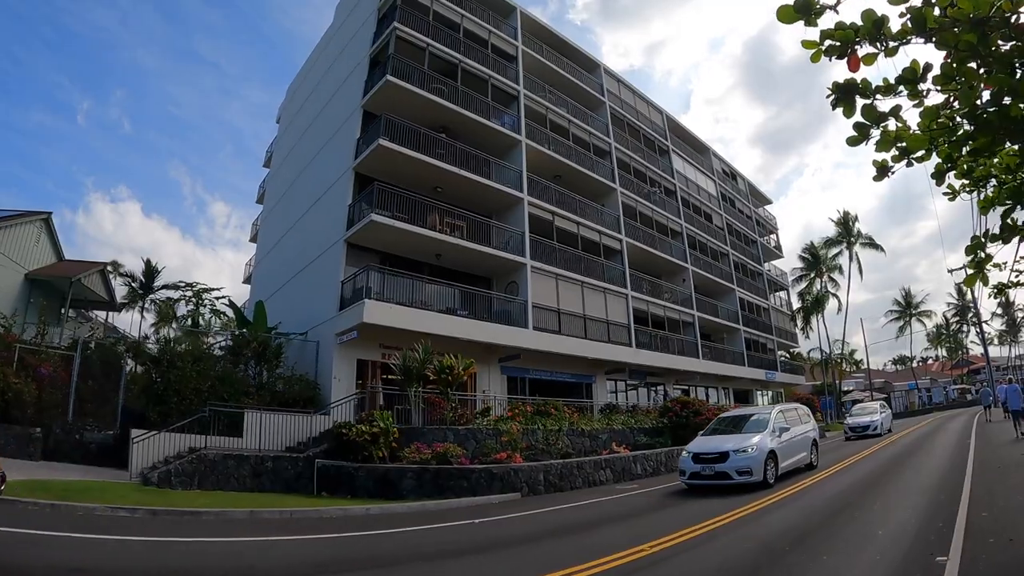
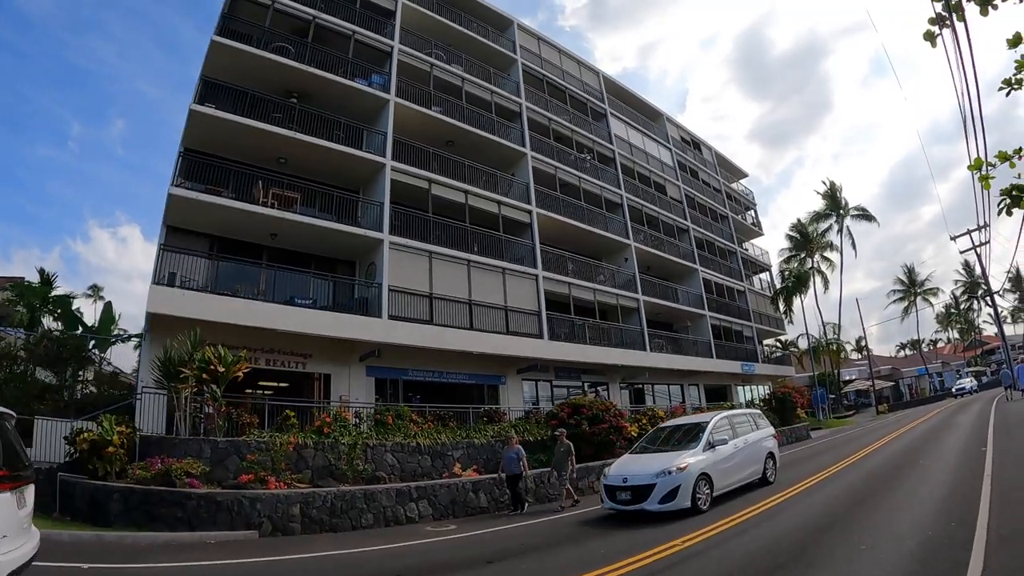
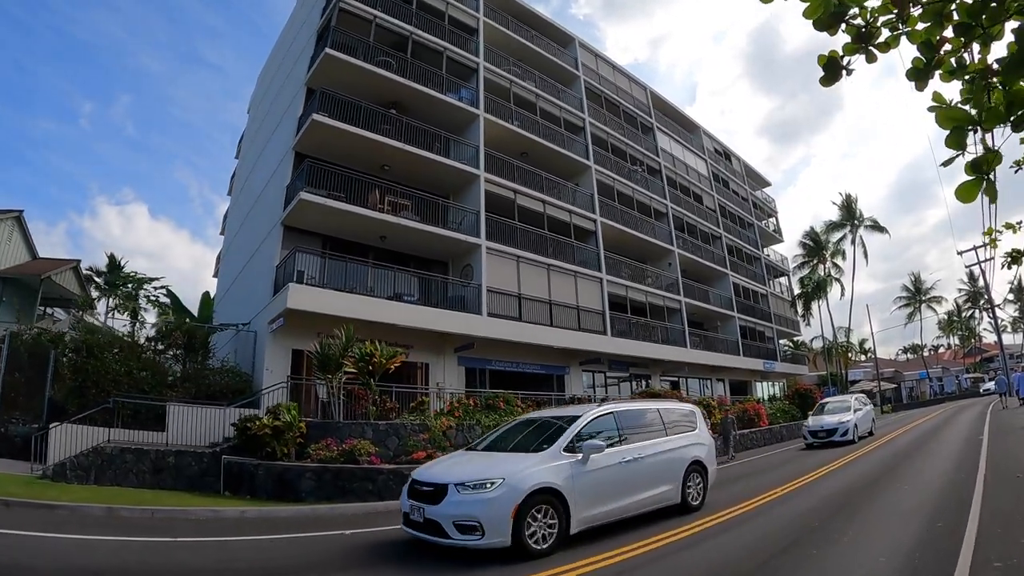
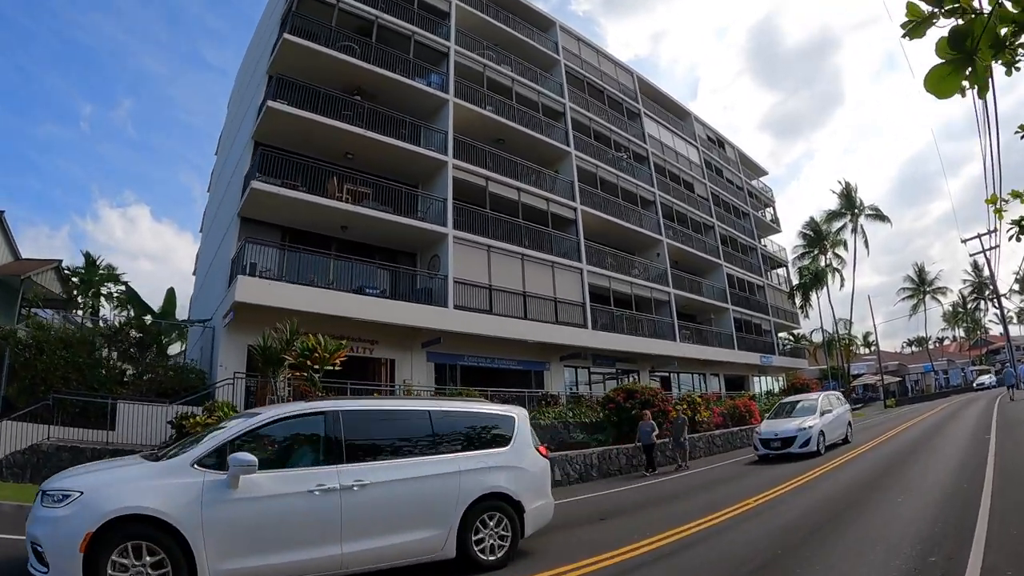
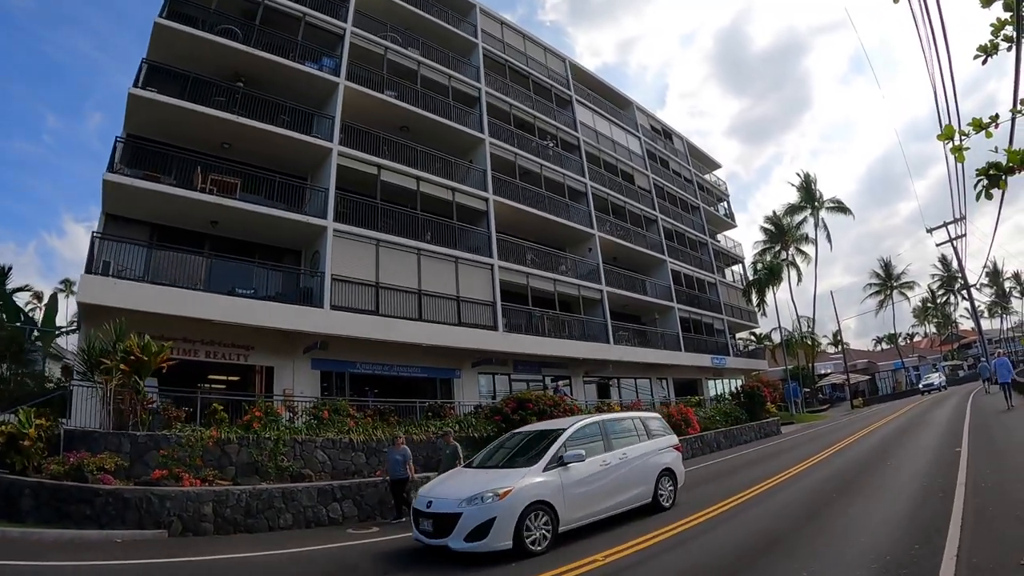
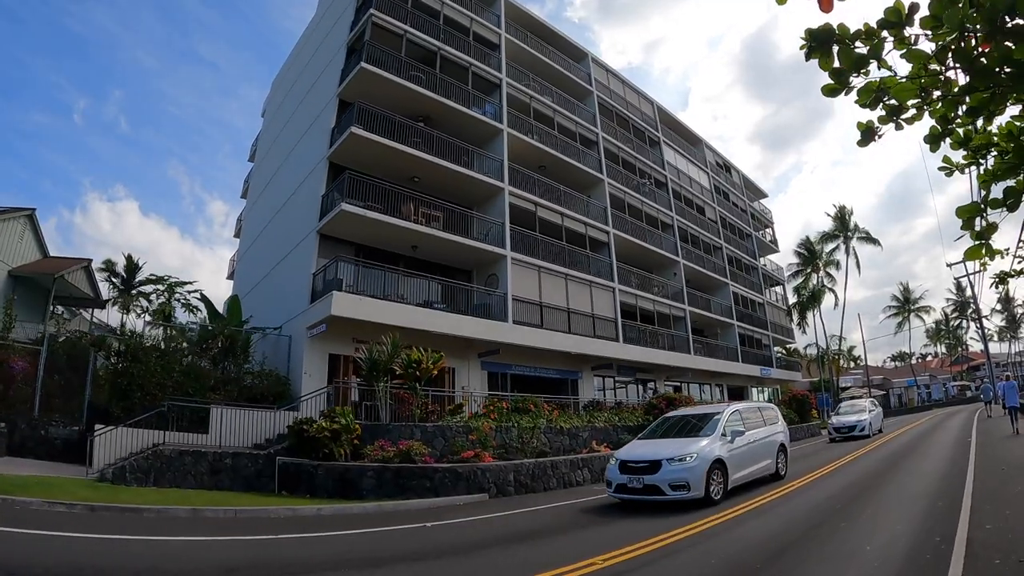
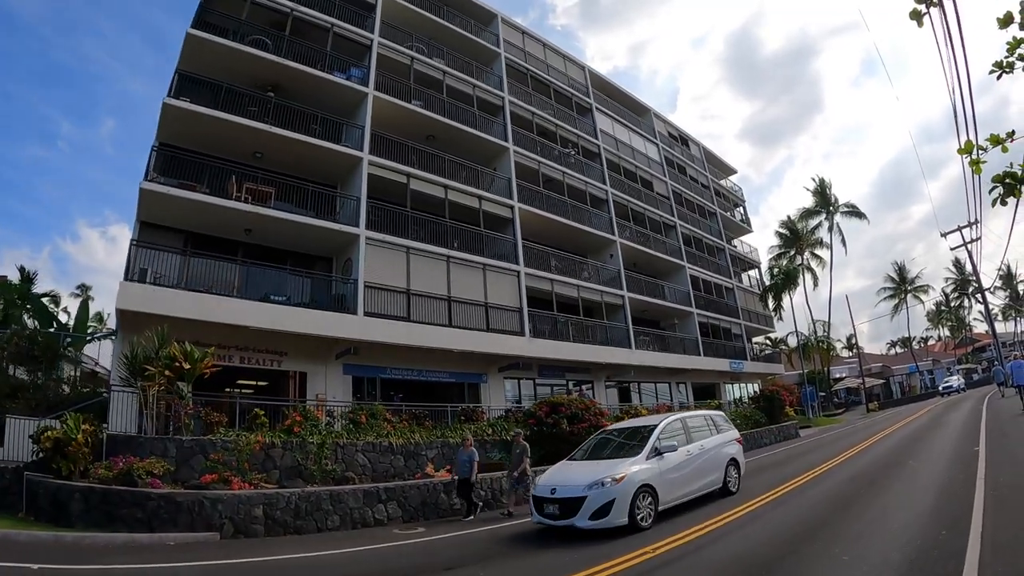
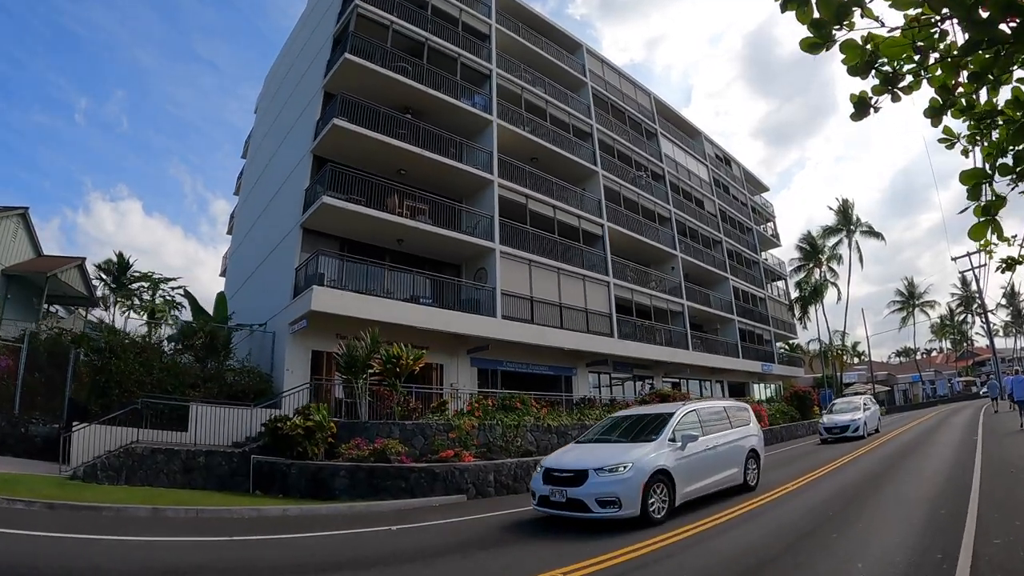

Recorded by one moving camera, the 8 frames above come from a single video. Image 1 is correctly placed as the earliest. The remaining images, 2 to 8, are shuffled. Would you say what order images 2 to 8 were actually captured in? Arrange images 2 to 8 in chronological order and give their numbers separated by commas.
6, 8, 3, 4, 2, 7, 5
